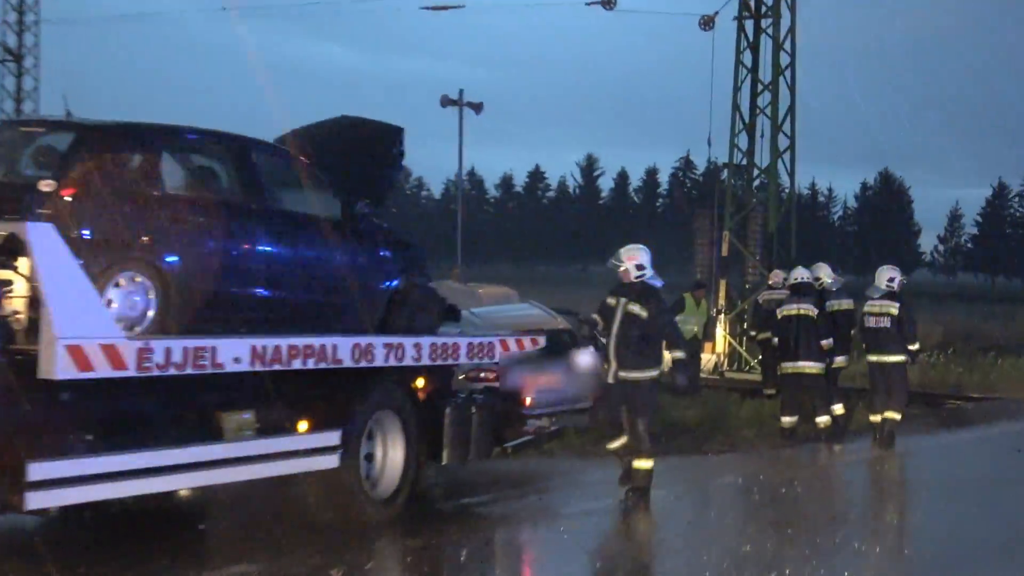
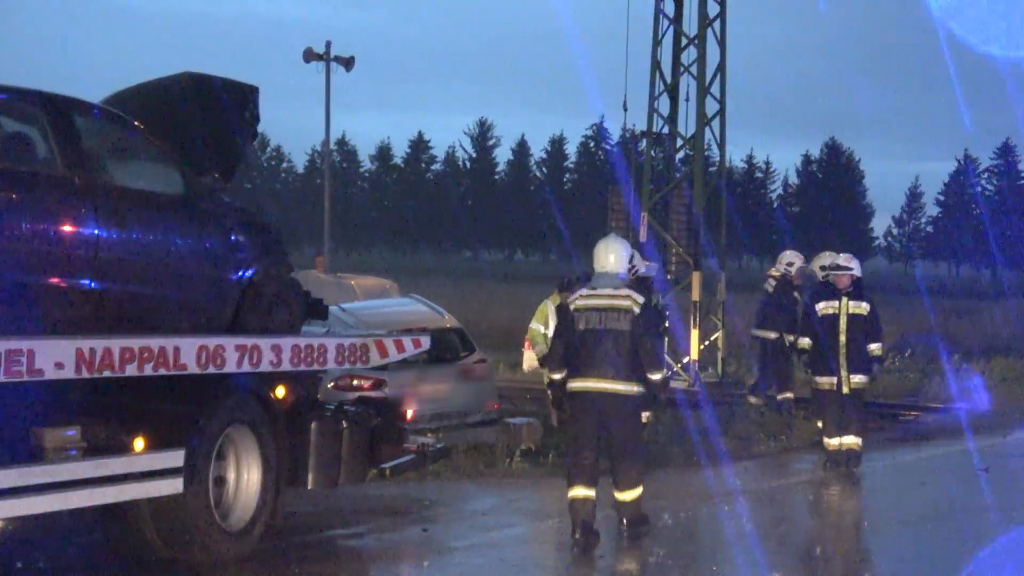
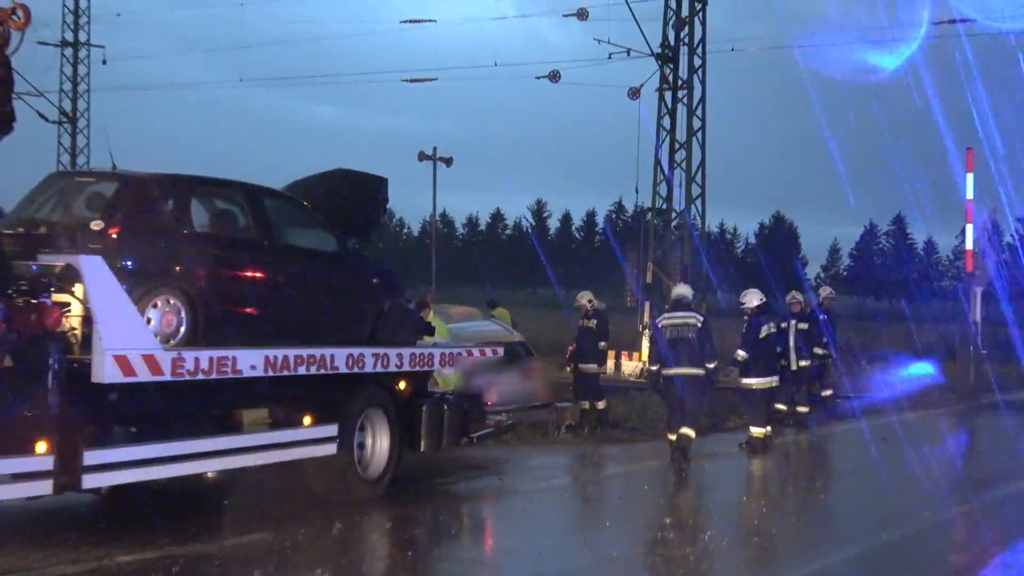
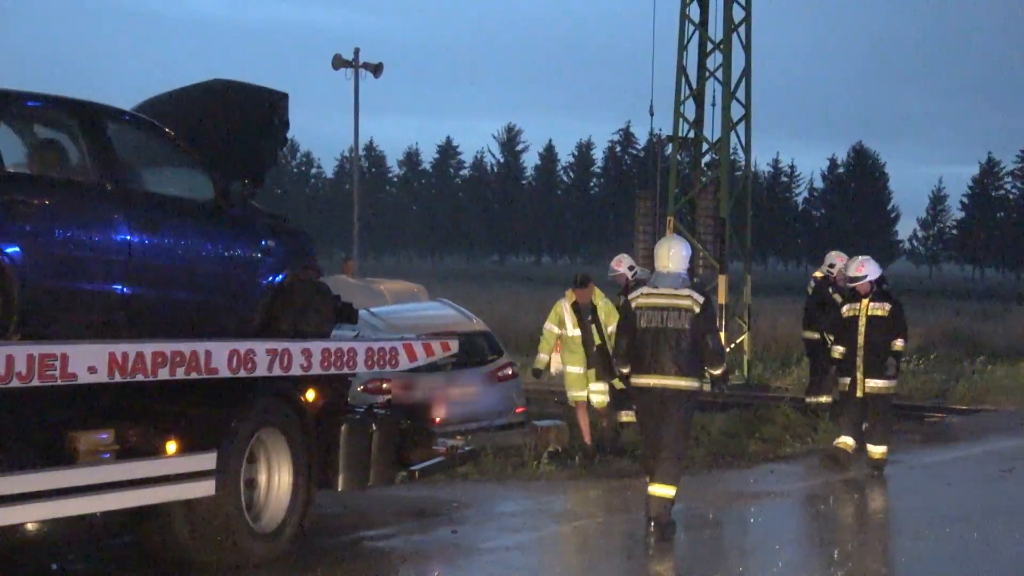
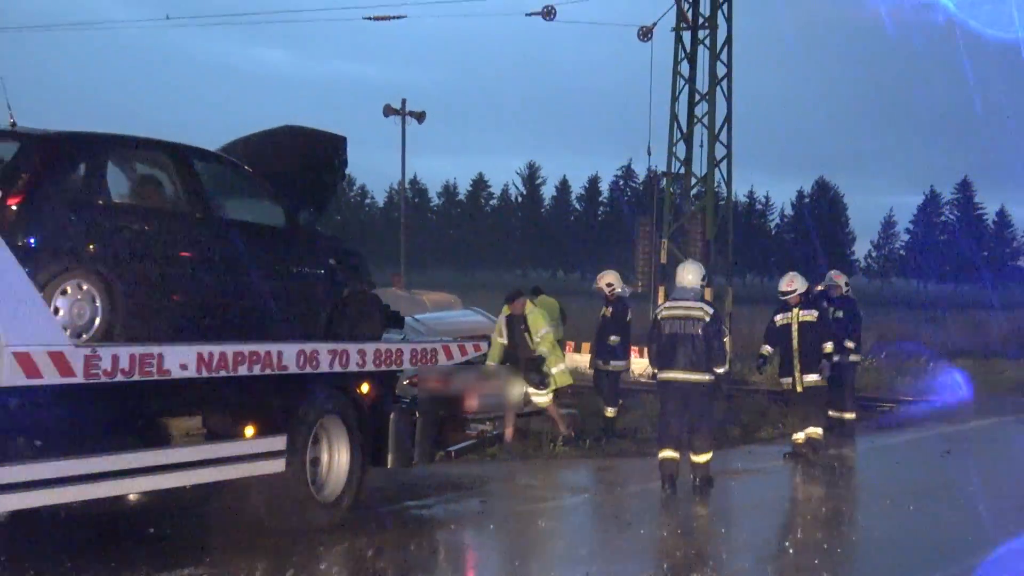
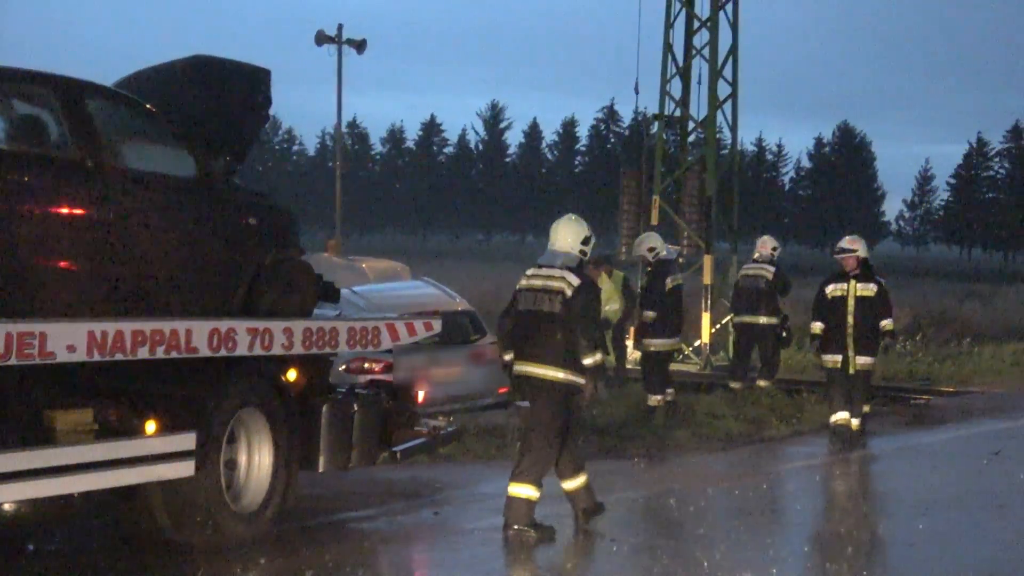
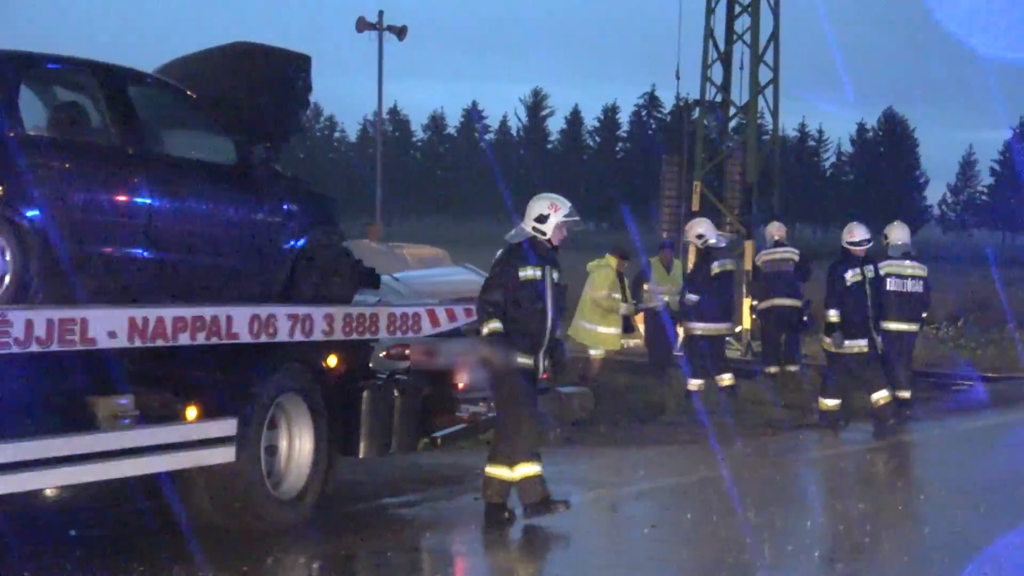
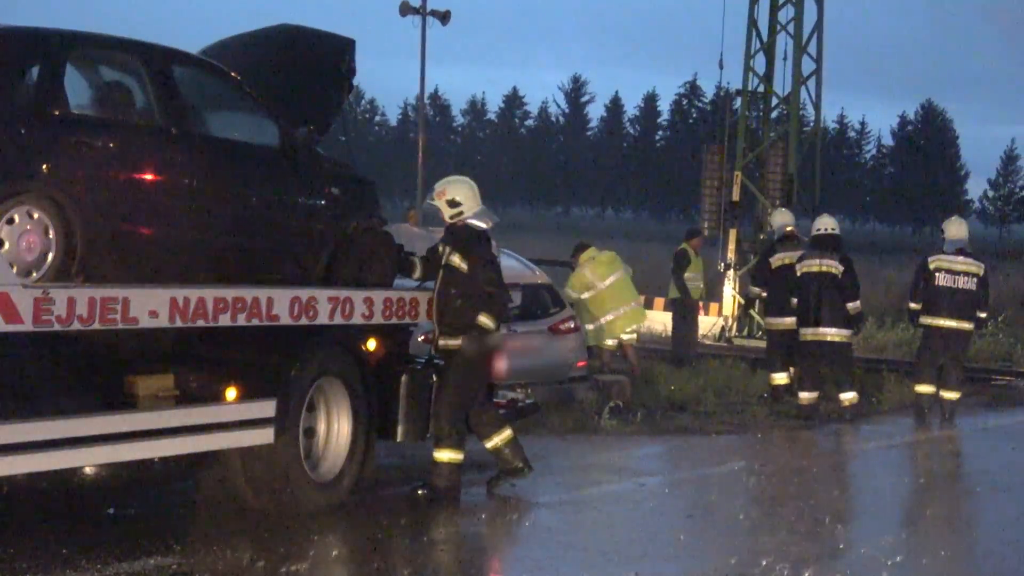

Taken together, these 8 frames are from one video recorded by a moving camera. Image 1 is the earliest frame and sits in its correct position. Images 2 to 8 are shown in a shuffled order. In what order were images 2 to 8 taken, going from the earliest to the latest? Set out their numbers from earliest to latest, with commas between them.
8, 7, 6, 2, 4, 5, 3
